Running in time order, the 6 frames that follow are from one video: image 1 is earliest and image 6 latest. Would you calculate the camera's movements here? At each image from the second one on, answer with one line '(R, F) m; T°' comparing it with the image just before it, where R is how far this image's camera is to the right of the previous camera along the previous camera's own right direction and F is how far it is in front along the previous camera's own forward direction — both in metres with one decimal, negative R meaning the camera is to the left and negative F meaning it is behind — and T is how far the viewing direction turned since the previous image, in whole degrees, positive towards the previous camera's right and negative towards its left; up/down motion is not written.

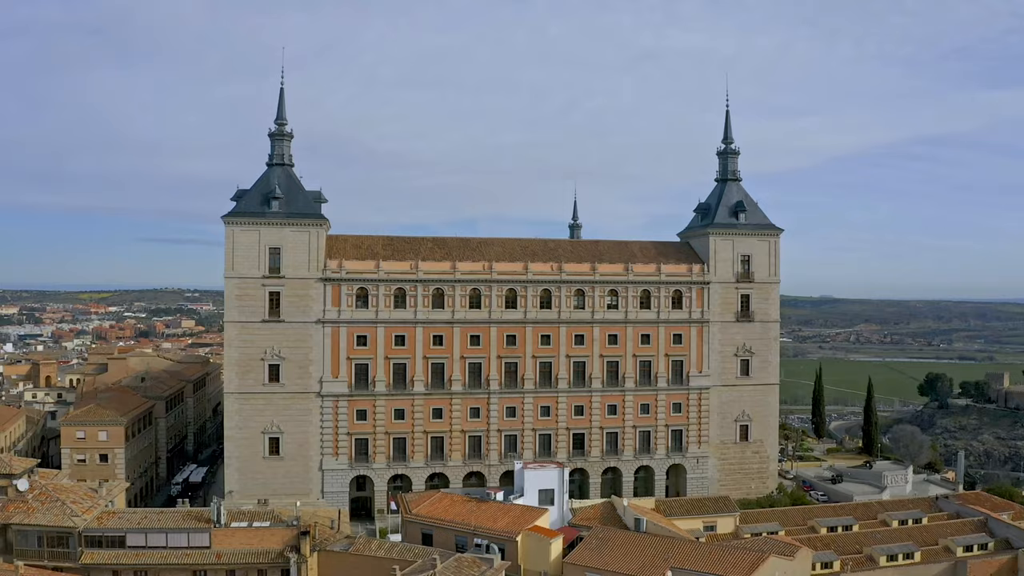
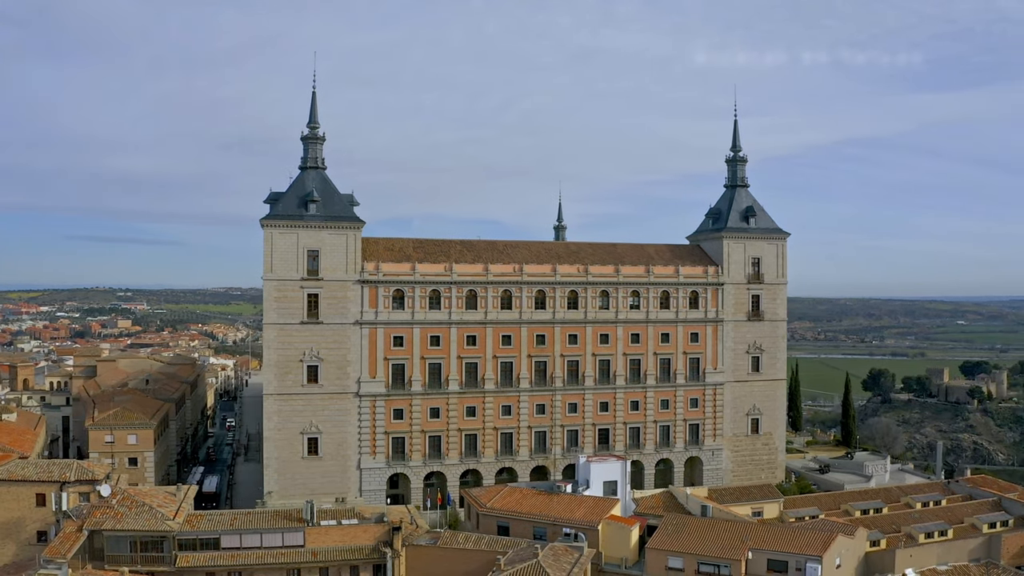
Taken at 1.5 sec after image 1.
(-7.4, -1.7) m; +5°
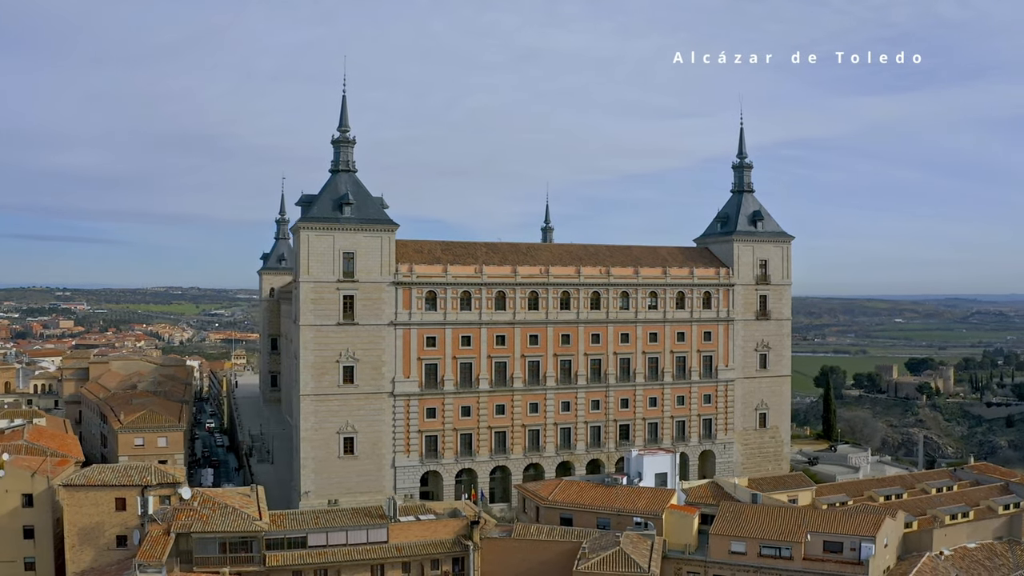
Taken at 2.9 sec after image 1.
(-6.7, -1.5) m; +5°
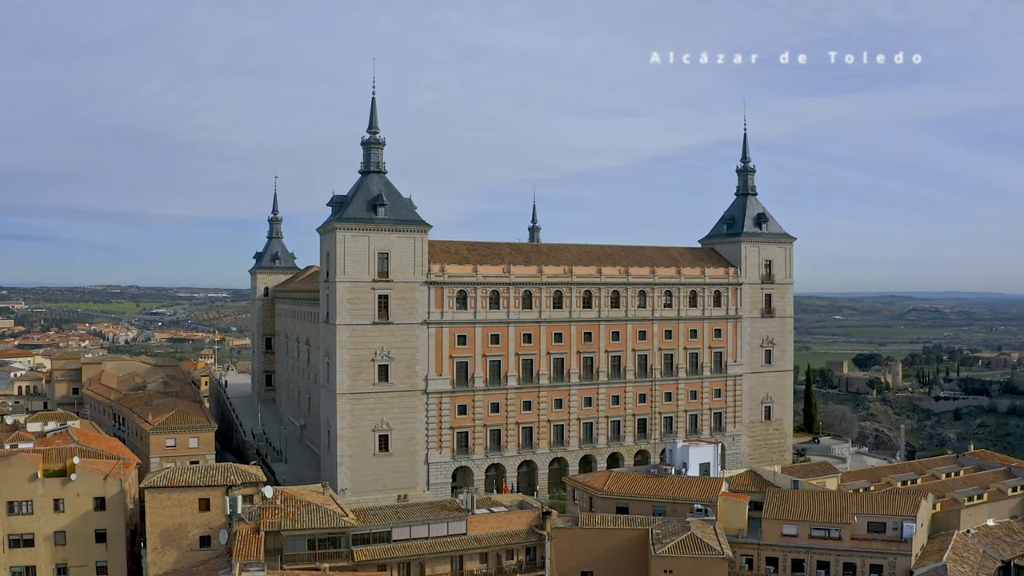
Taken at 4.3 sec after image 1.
(-6.7, -1.4) m; +4°
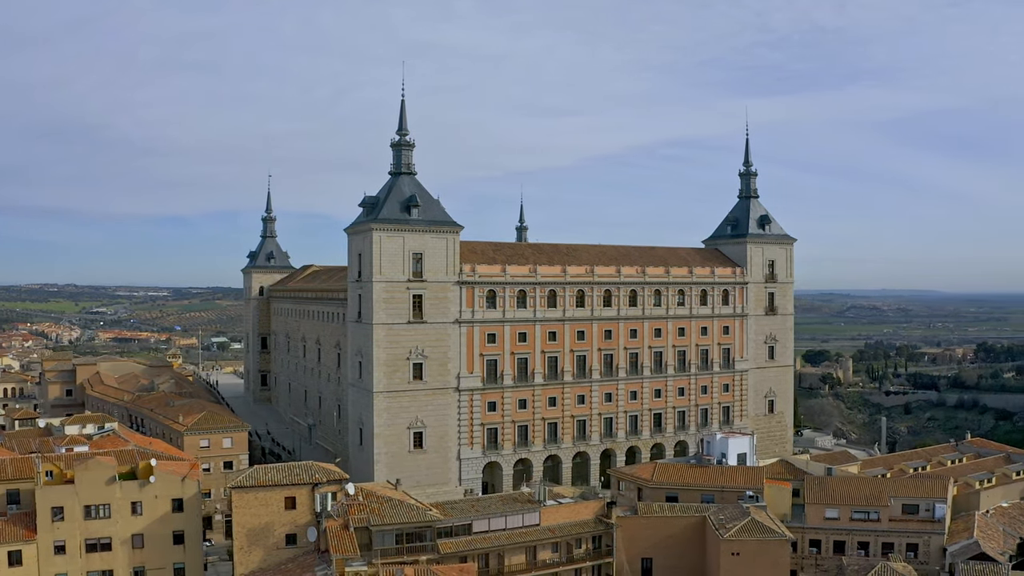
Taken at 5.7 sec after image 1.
(-6.7, -1.3) m; +4°
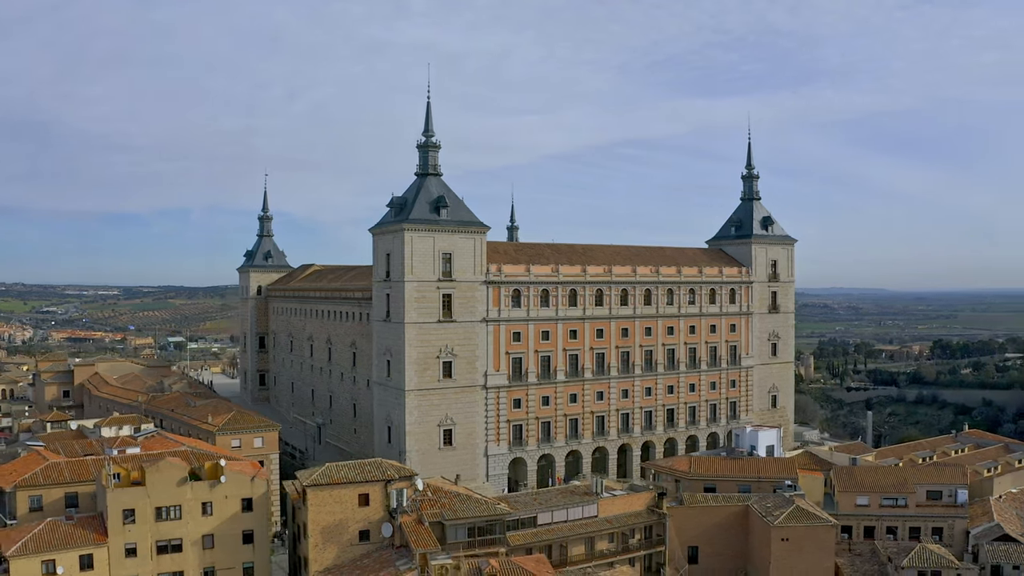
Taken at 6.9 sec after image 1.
(-5.6, -1.0) m; +4°
